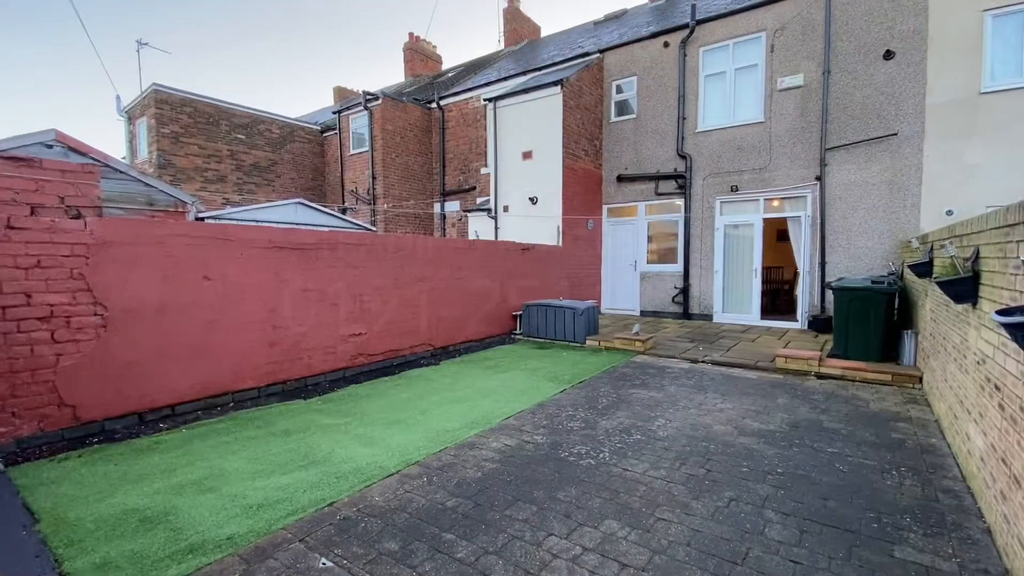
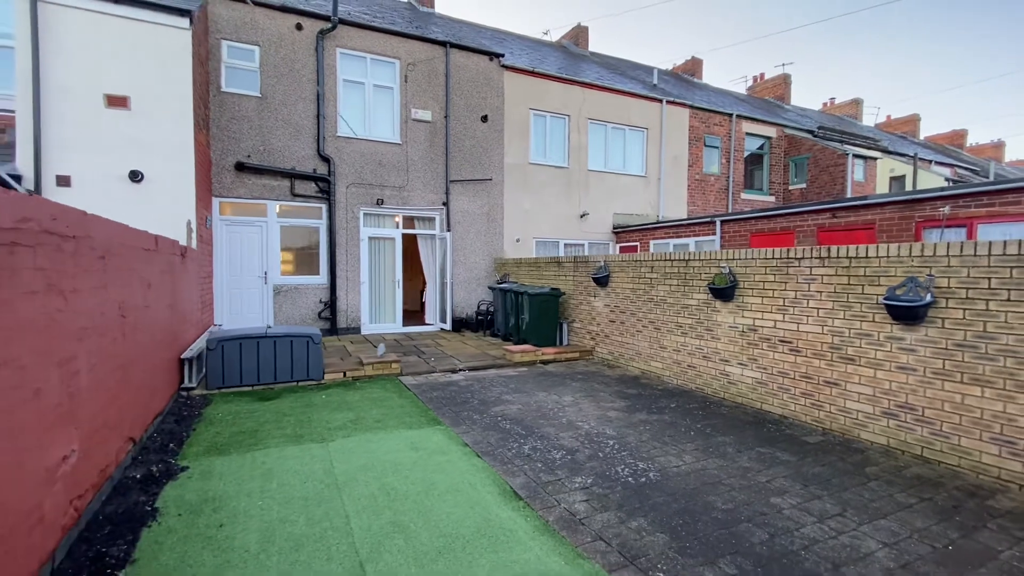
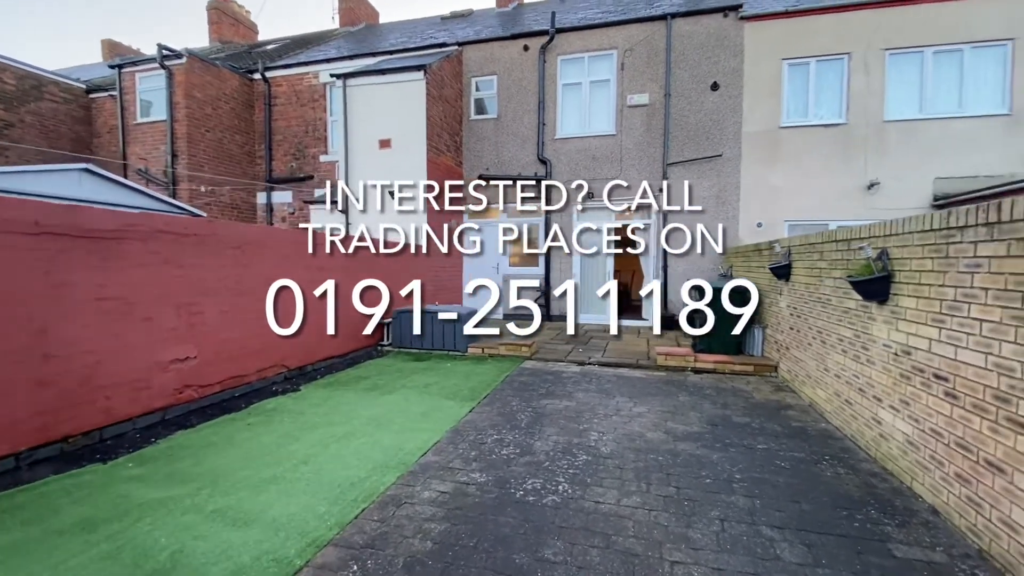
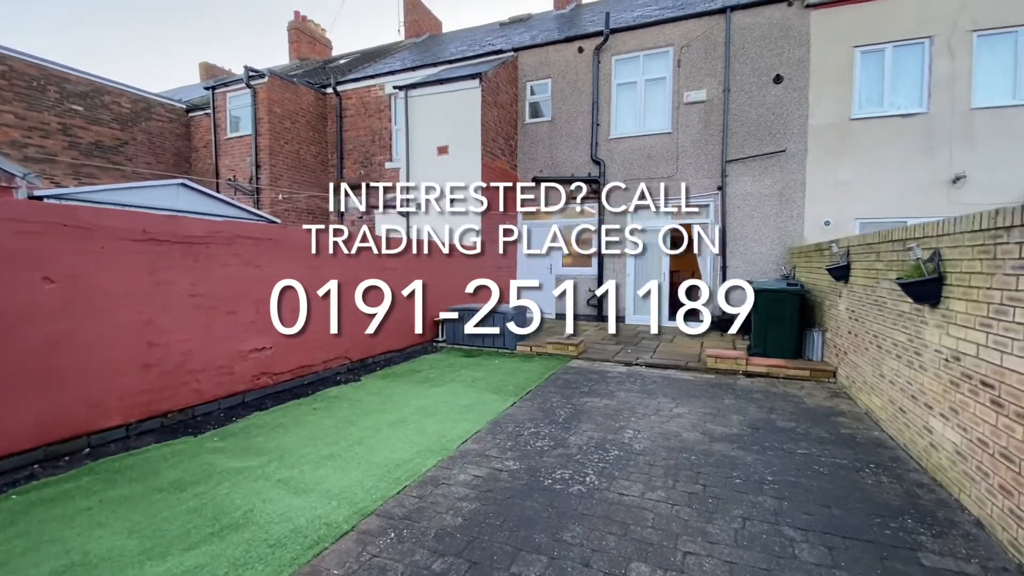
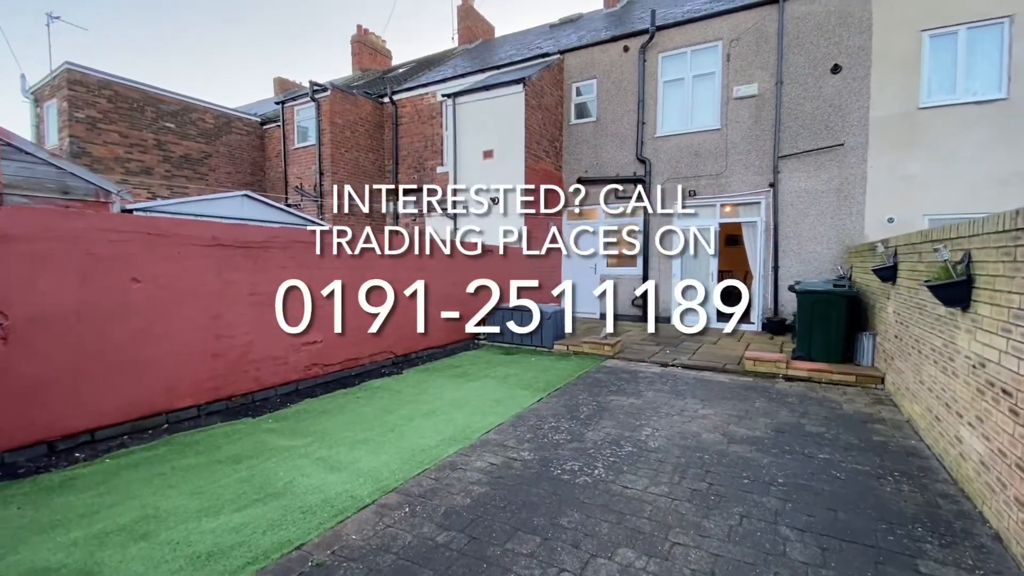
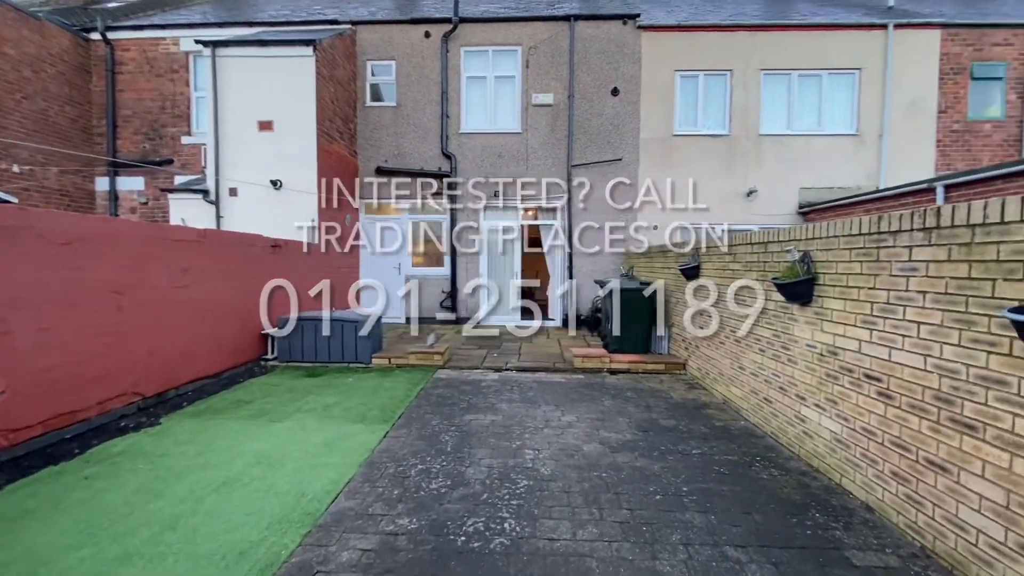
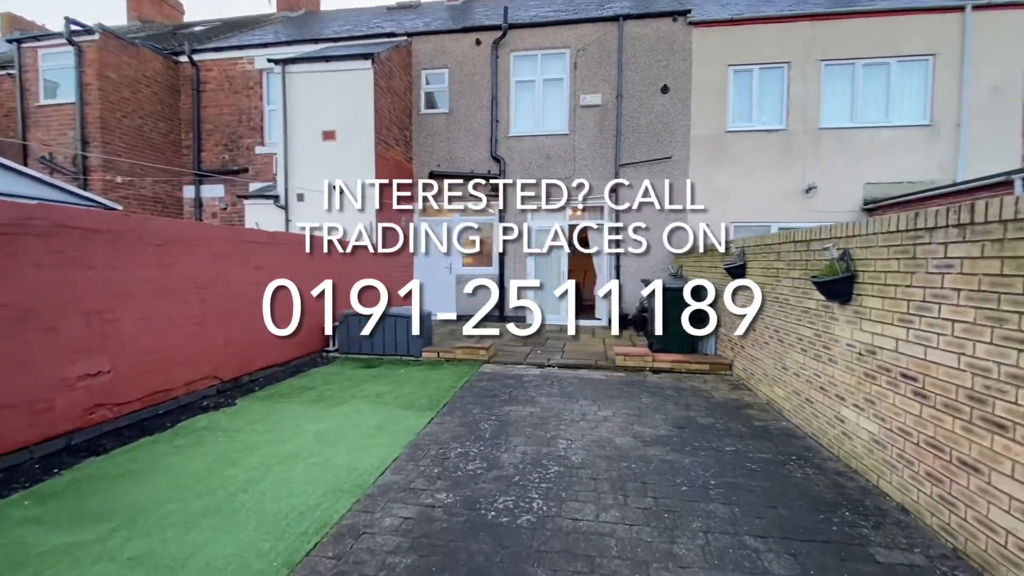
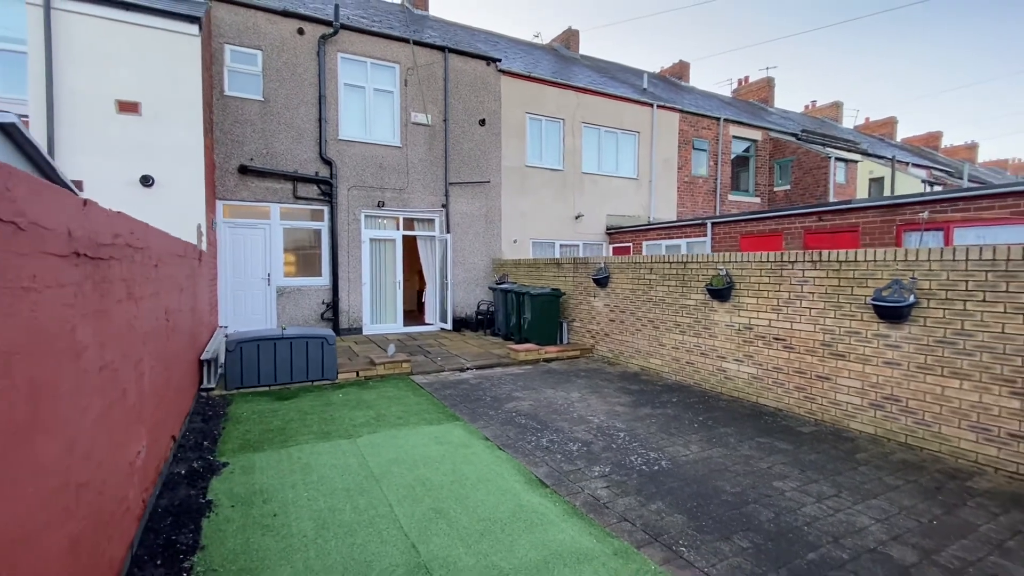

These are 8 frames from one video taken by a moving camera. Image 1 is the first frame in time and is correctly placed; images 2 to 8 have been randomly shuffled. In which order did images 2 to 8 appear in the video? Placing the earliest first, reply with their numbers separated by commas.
5, 4, 3, 7, 6, 2, 8
